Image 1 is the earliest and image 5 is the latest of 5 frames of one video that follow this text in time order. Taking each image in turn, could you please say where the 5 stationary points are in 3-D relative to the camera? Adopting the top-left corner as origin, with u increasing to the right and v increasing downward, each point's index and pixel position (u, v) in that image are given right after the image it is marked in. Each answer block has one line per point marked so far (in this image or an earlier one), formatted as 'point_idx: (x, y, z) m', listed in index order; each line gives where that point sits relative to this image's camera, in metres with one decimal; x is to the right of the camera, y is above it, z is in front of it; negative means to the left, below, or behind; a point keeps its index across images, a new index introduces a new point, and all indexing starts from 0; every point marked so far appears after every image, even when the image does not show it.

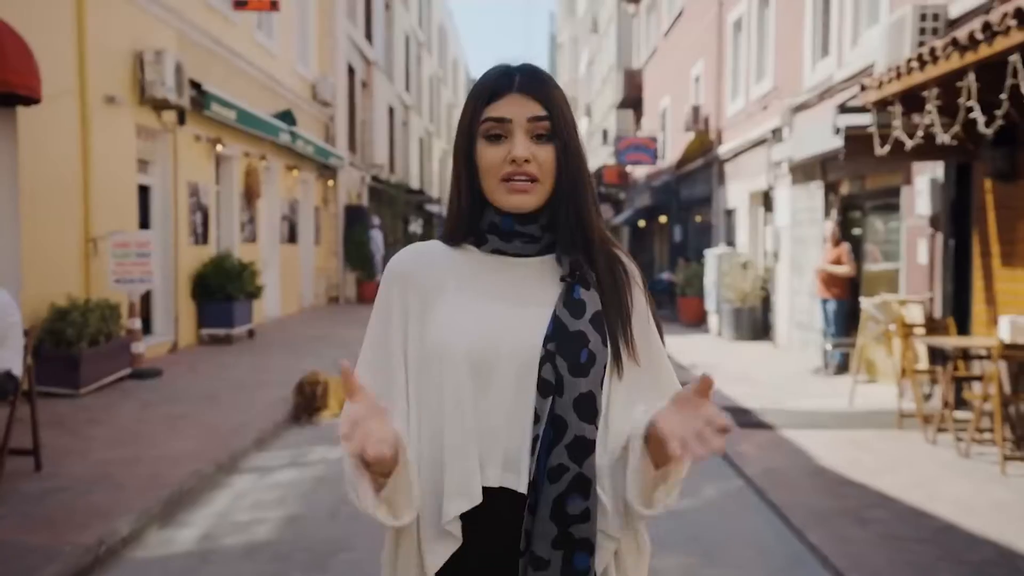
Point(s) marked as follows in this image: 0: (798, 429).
0: (+2.5, -1.2, +7.9) m
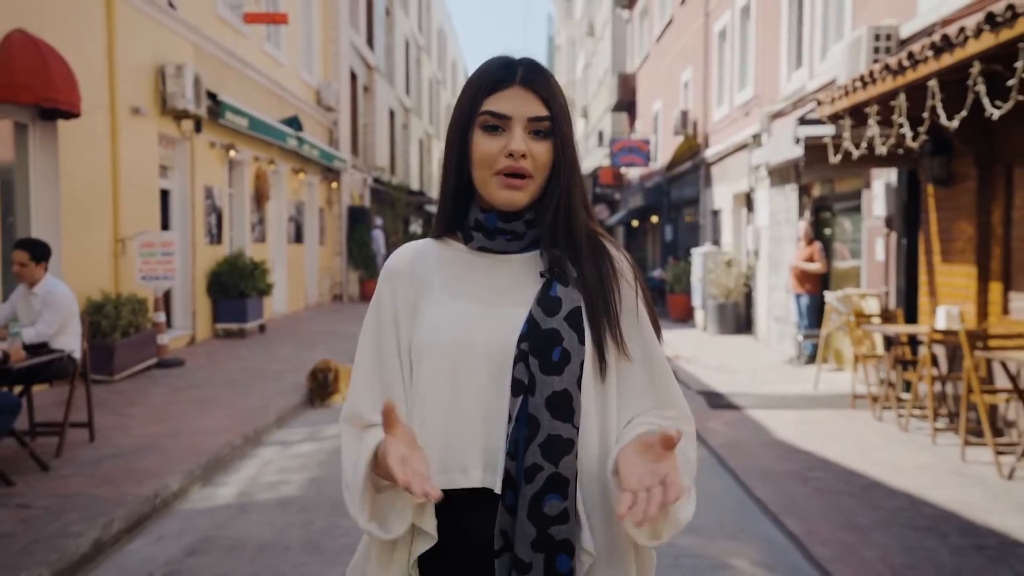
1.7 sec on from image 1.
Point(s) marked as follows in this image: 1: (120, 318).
0: (+2.4, -1.2, +8.8) m
1: (-4.1, -0.3, +9.6) m
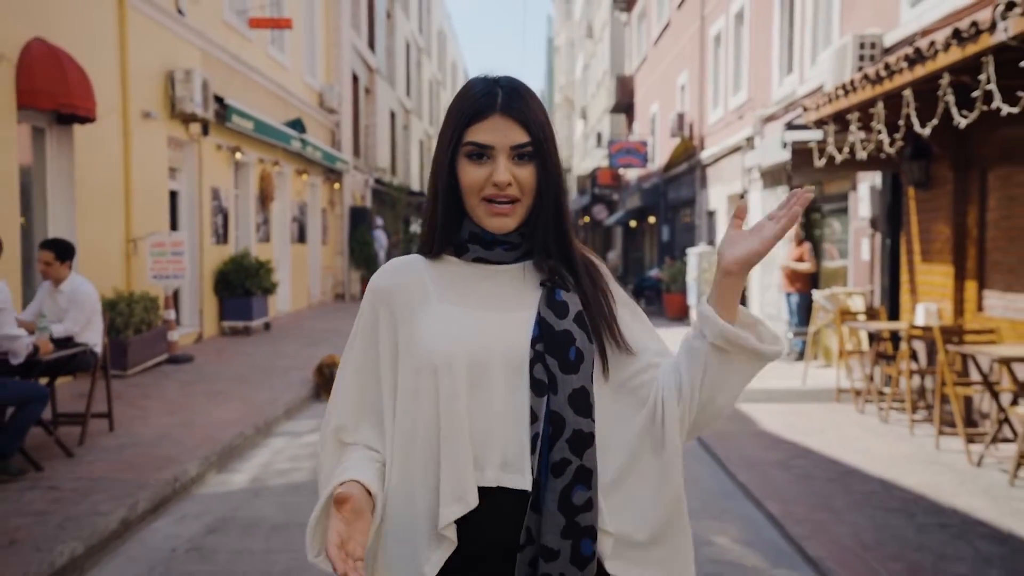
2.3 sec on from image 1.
0: (+2.4, -1.2, +9.2) m
1: (-4.1, -0.3, +10.0) m
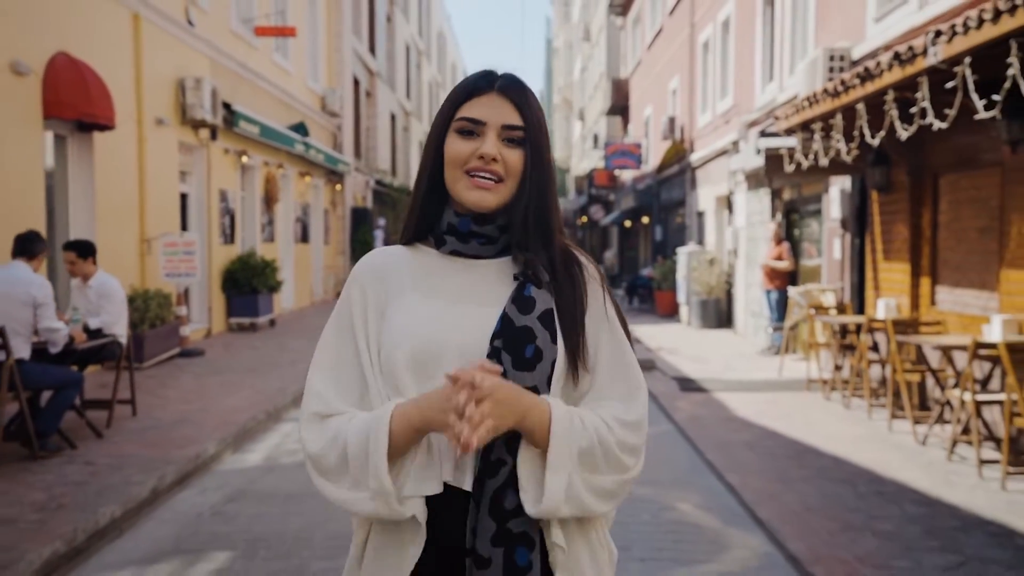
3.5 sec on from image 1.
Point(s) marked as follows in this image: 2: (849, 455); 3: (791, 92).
0: (+2.3, -1.1, +9.8) m
1: (-4.2, -0.3, +10.6) m
2: (+2.5, -1.2, +6.7) m
3: (+3.7, +2.6, +12.0) m
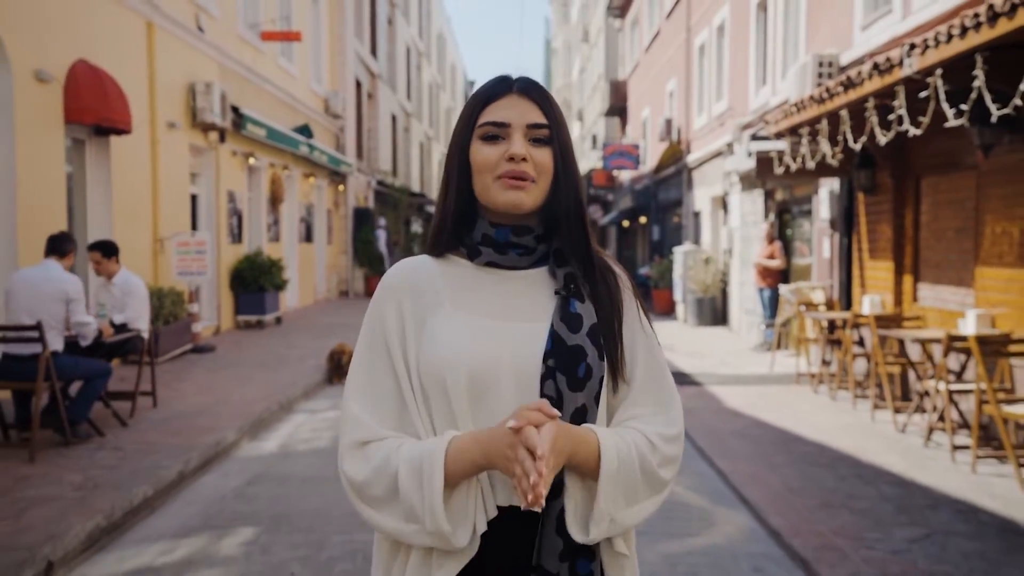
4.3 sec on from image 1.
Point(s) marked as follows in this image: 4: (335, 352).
0: (+2.3, -1.1, +10.2) m
1: (-4.2, -0.2, +11.0) m
2: (+2.5, -1.2, +7.1) m
3: (+3.7, +2.6, +12.4) m
4: (-2.0, -0.7, +10.6) m
